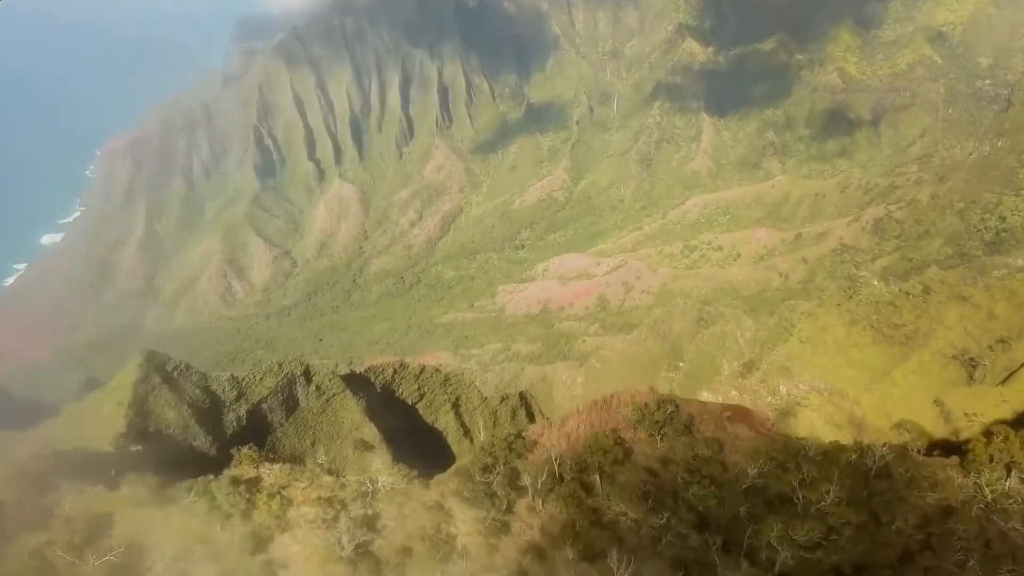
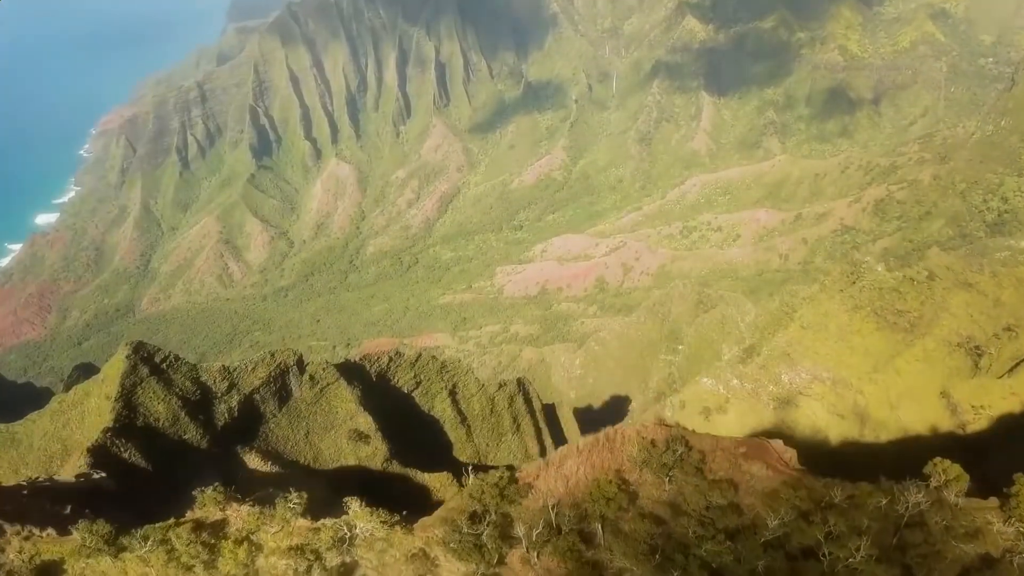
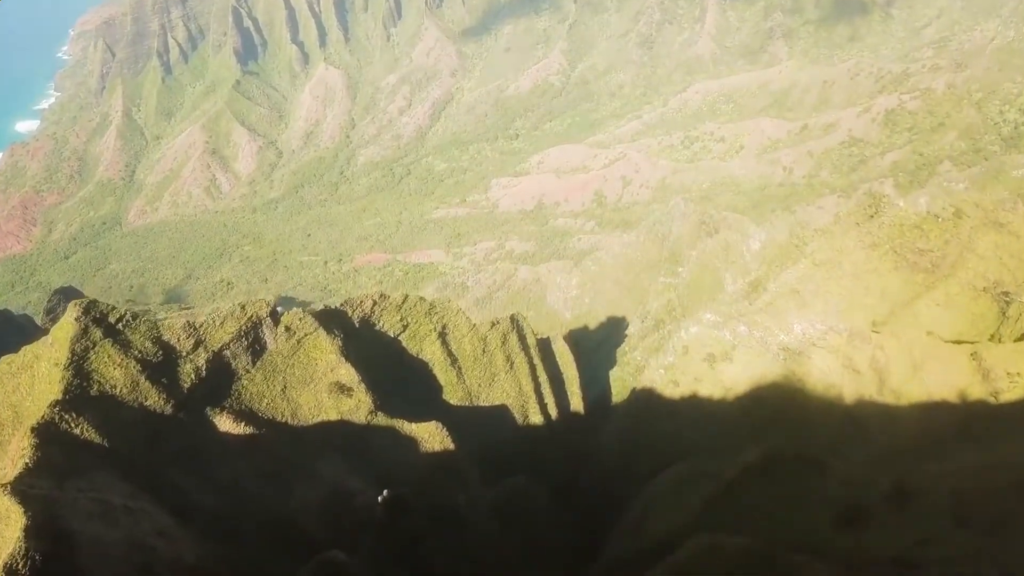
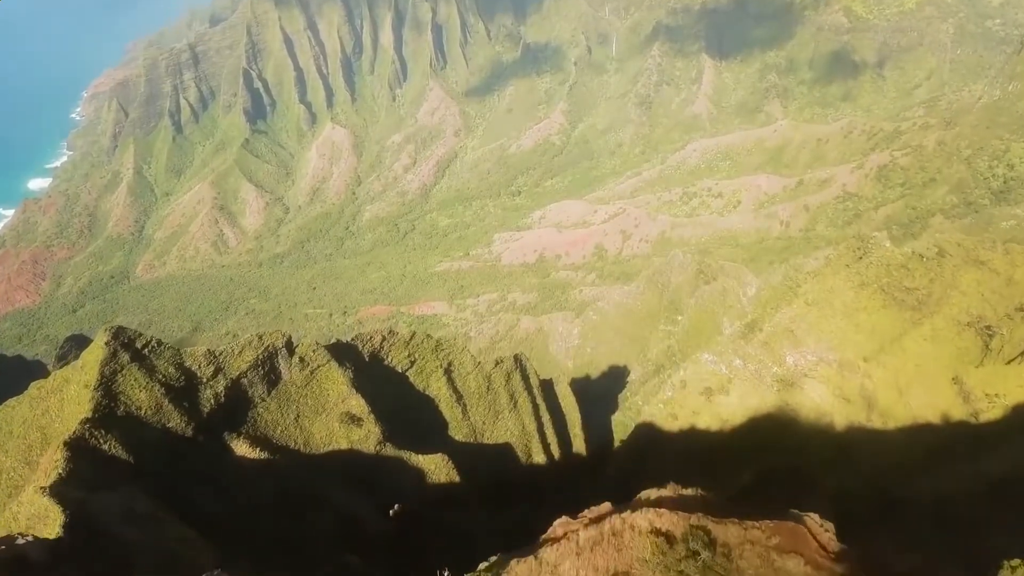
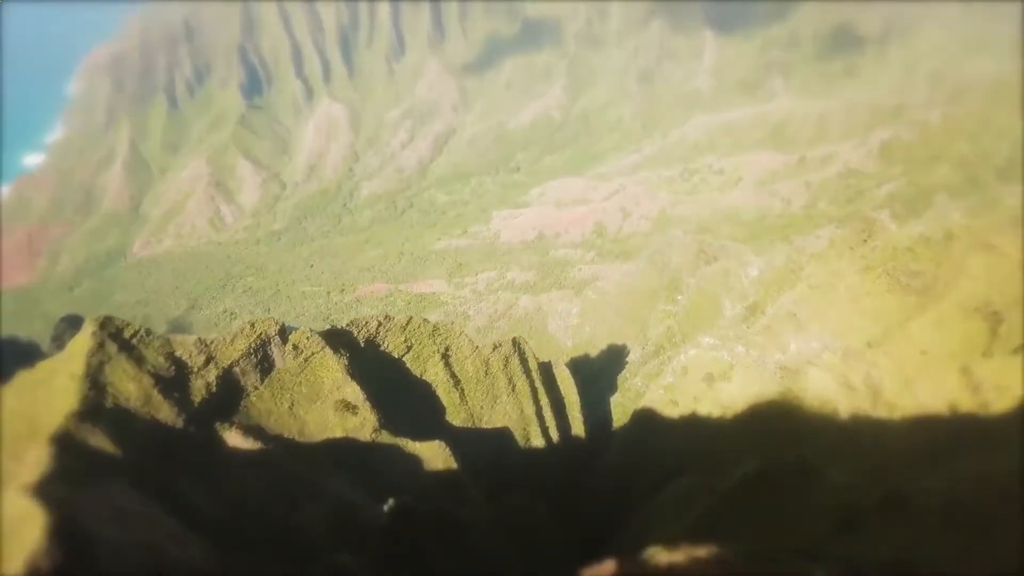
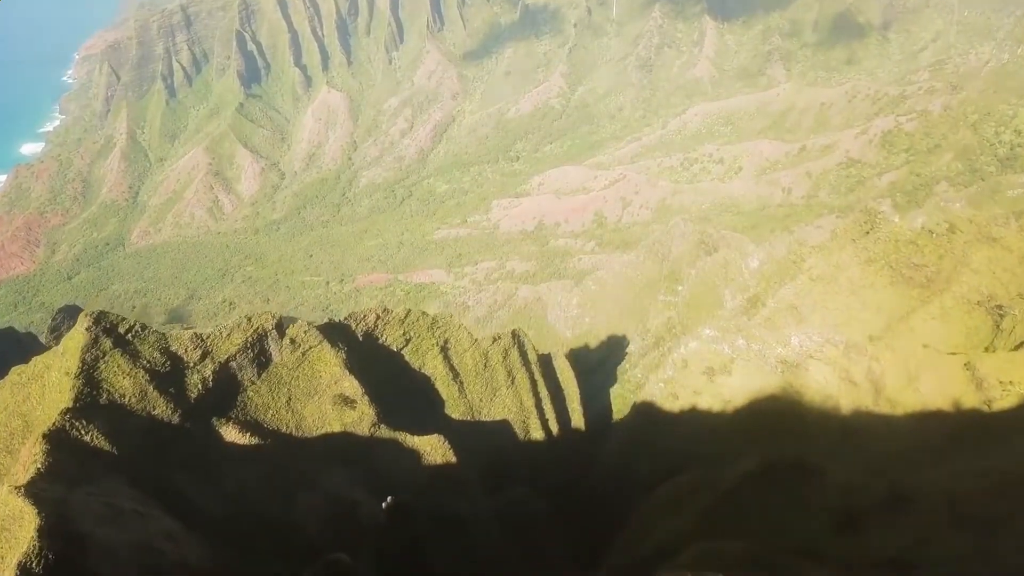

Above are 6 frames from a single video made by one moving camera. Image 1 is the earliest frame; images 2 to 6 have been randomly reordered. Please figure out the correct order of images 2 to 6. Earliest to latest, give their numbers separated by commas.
2, 4, 6, 3, 5
